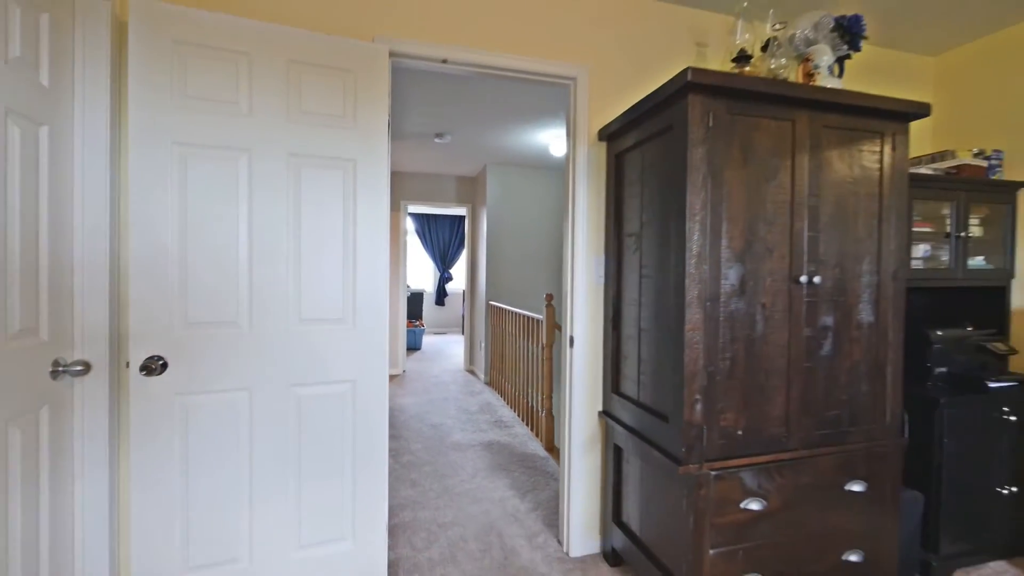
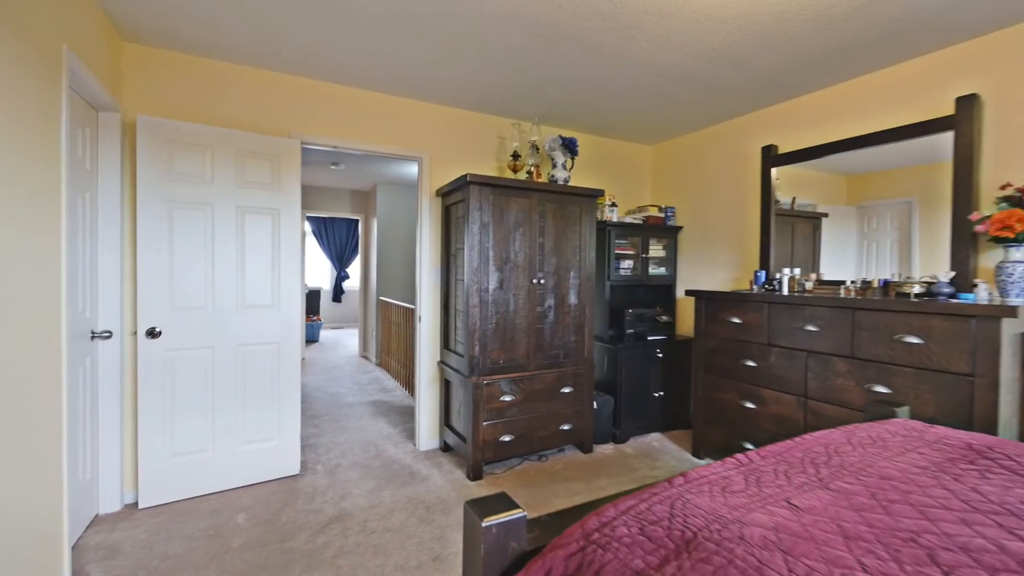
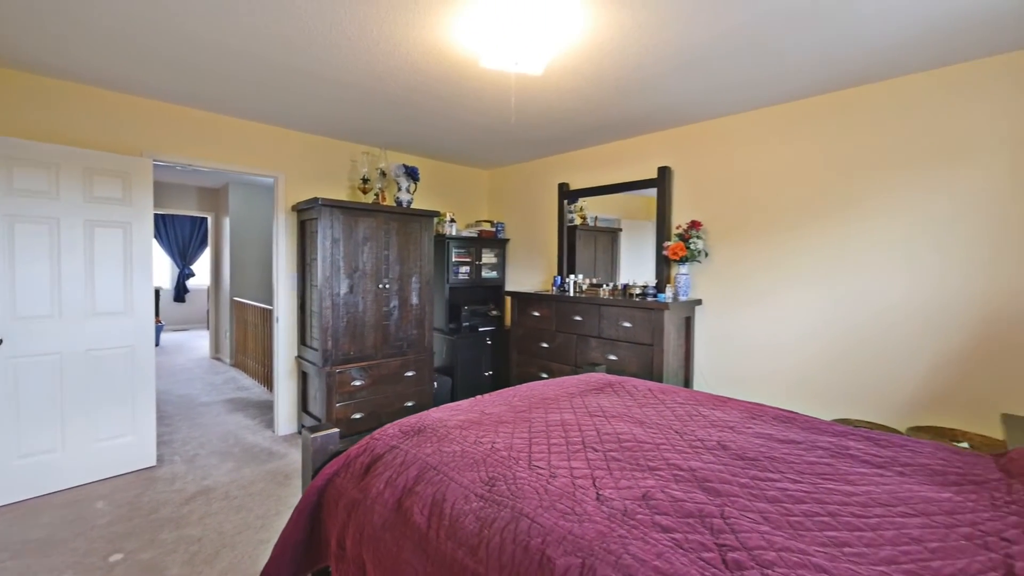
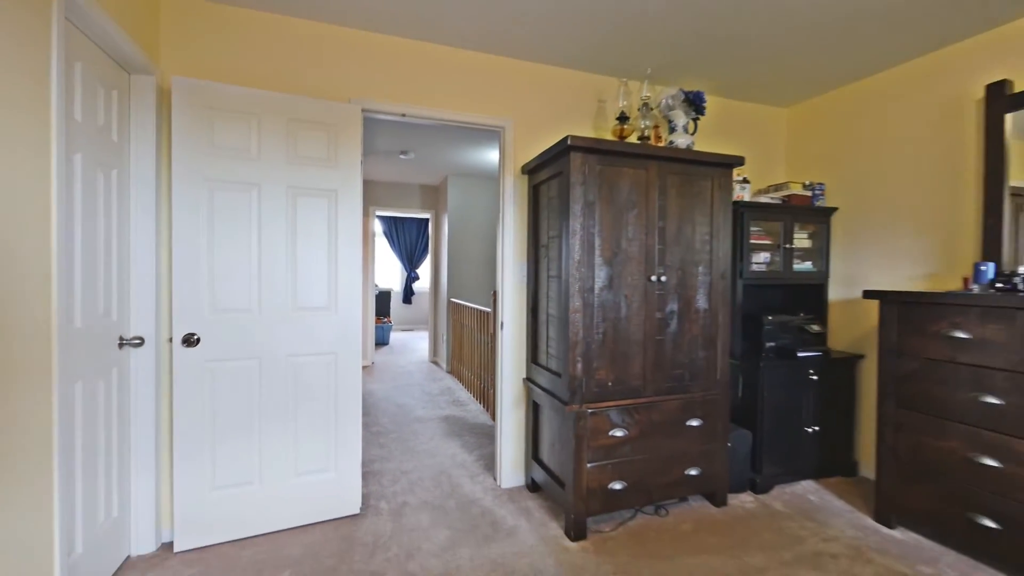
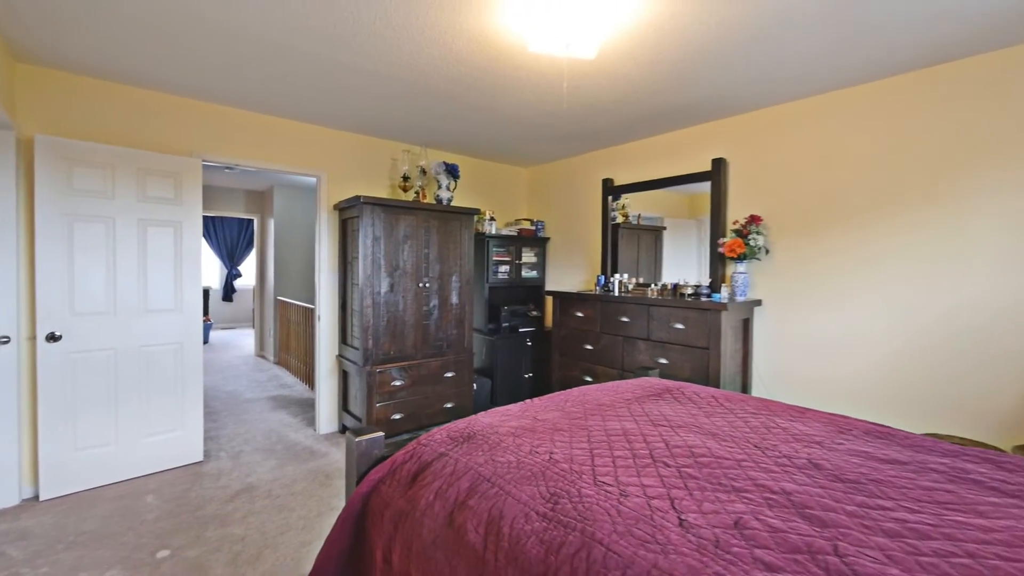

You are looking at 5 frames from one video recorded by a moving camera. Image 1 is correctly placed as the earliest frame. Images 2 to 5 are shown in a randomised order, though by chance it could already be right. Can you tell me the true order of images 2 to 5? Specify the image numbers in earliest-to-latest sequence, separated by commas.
4, 2, 5, 3
